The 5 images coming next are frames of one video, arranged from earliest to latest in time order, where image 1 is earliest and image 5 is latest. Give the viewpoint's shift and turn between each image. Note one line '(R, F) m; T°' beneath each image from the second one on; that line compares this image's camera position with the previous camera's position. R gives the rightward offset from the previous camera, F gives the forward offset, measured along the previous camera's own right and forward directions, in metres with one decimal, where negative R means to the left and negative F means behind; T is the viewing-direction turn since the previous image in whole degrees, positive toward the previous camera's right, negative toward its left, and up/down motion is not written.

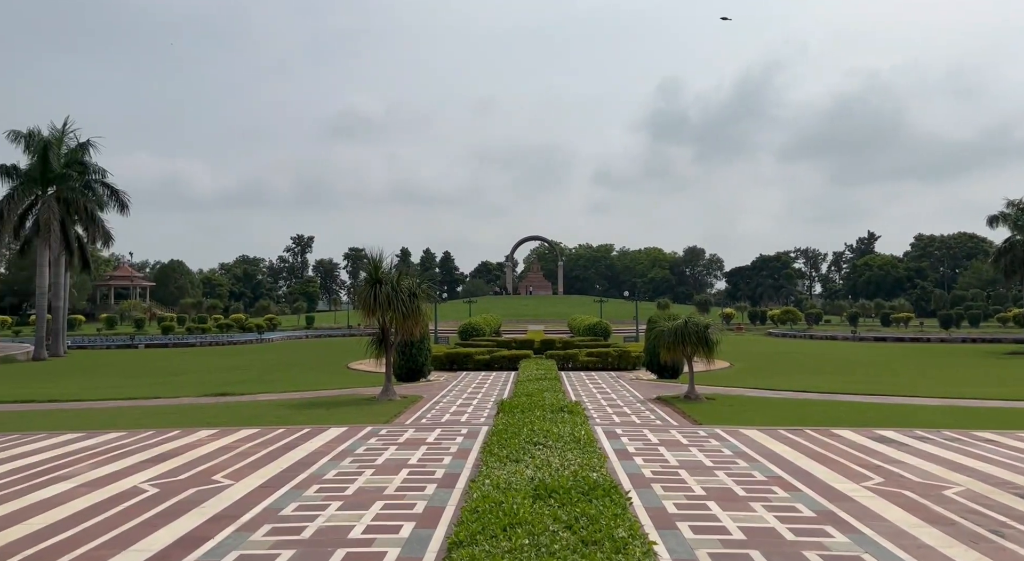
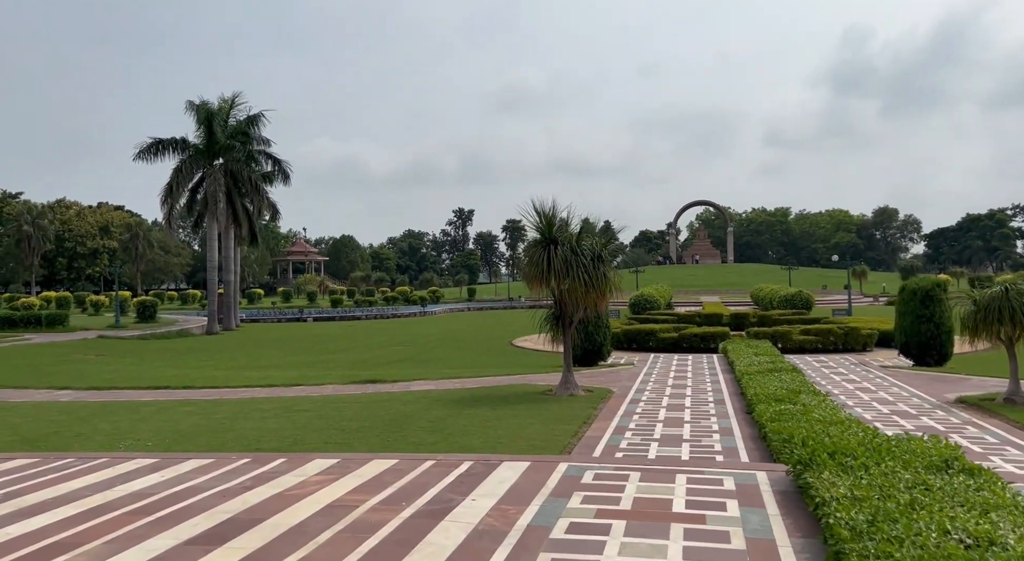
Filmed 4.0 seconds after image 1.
(-1.2, +4.2) m; -13°
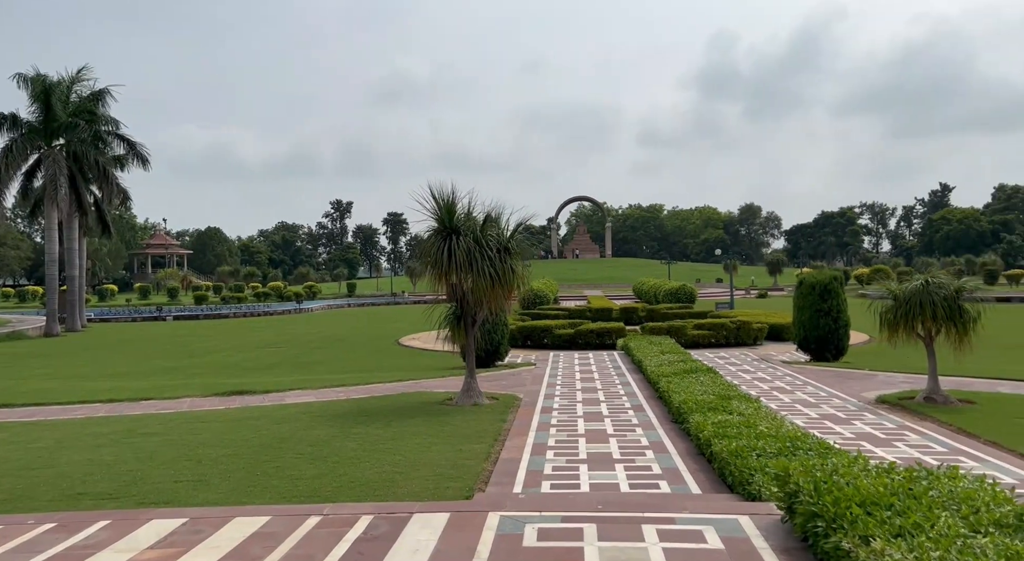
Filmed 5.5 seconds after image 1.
(-0.2, +1.6) m; +10°
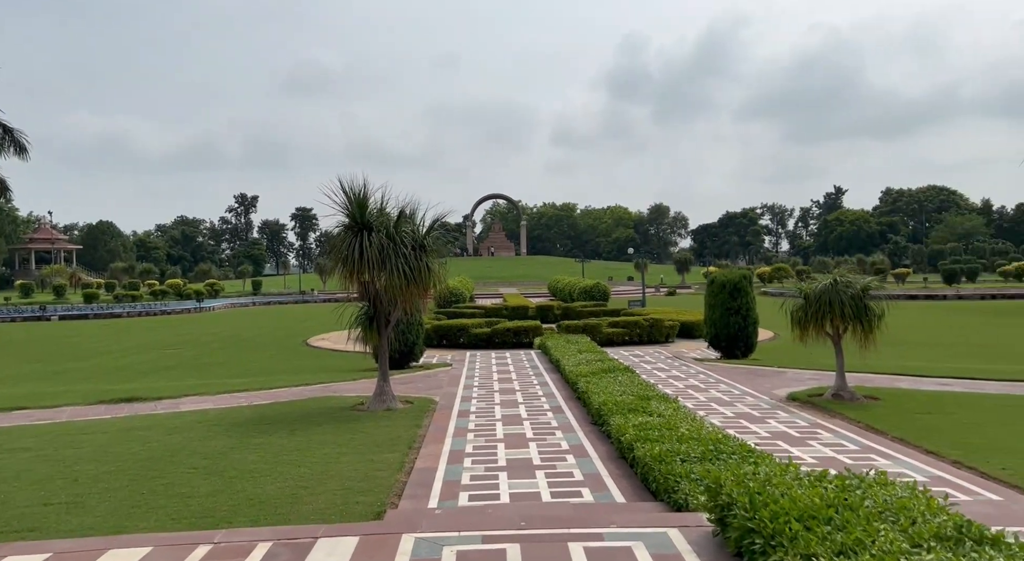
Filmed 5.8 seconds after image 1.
(0.0, +0.4) m; +7°
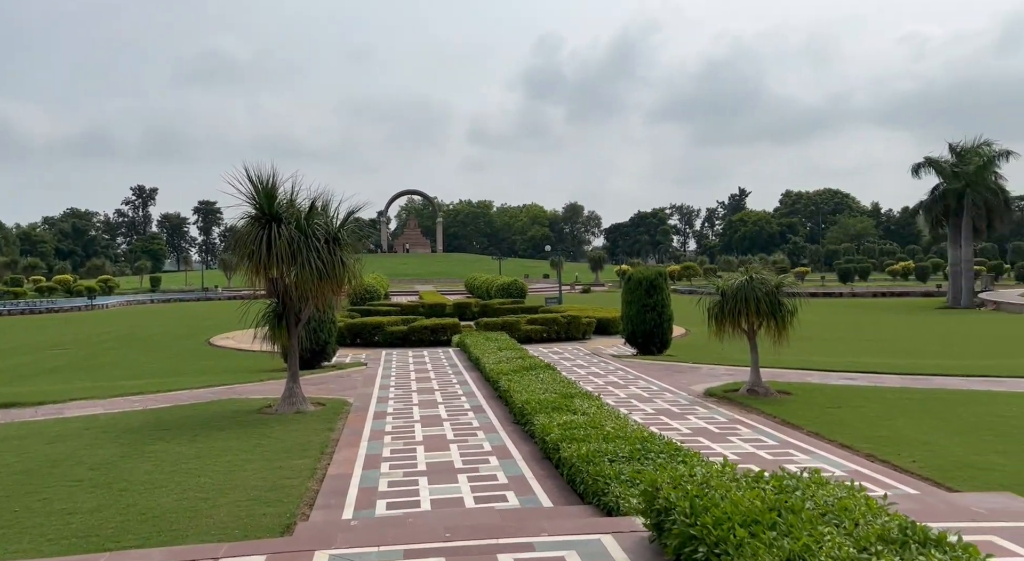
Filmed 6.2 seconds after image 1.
(-0.1, +0.3) m; +7°
